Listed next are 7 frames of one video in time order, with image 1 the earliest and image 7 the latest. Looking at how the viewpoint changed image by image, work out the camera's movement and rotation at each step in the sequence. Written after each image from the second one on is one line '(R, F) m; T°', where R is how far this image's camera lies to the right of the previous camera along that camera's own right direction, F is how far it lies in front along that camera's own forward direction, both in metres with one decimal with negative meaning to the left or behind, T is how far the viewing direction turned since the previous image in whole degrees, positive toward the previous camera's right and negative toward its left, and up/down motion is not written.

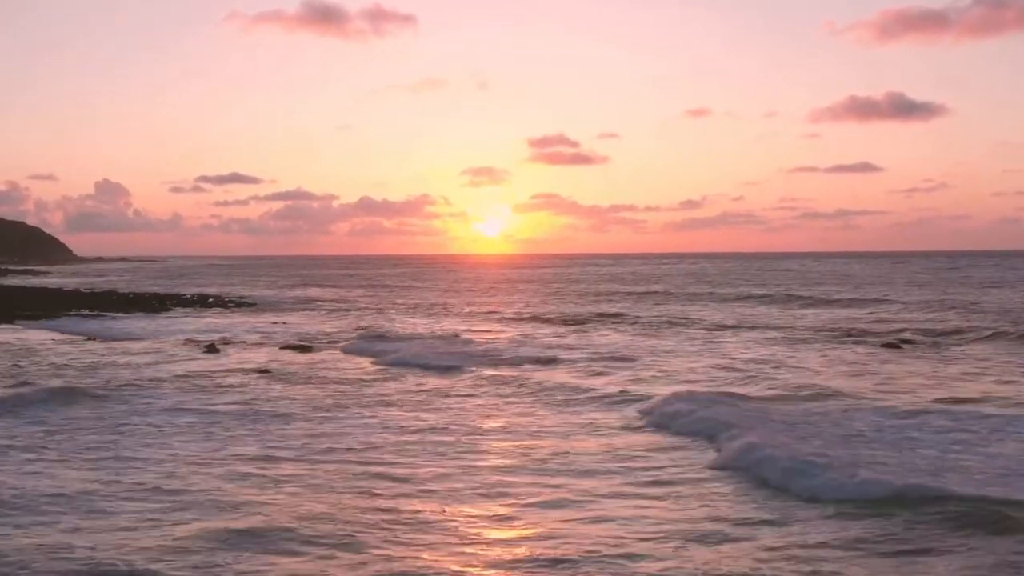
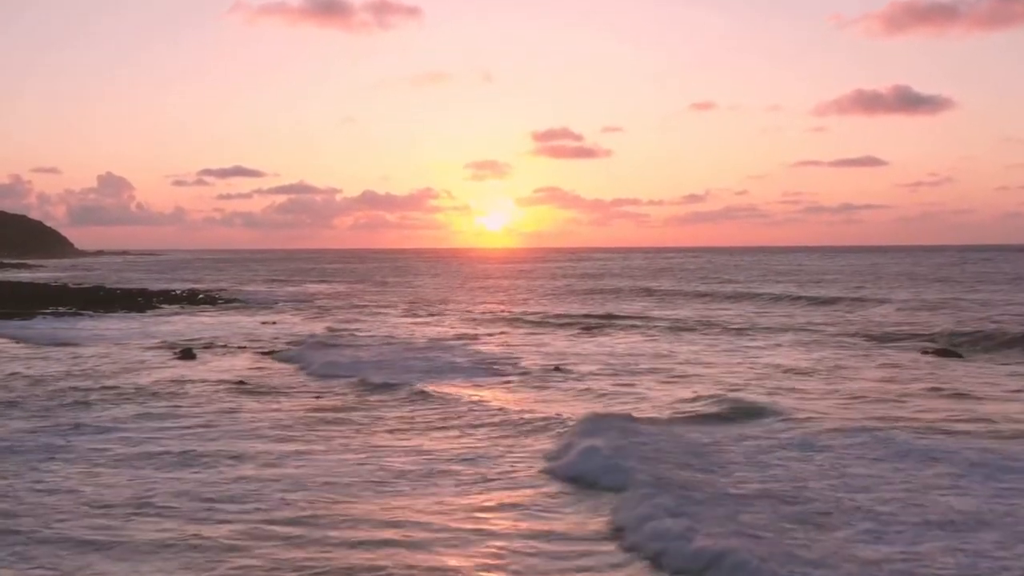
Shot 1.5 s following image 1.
(-0.1, +3.1) m; 0°
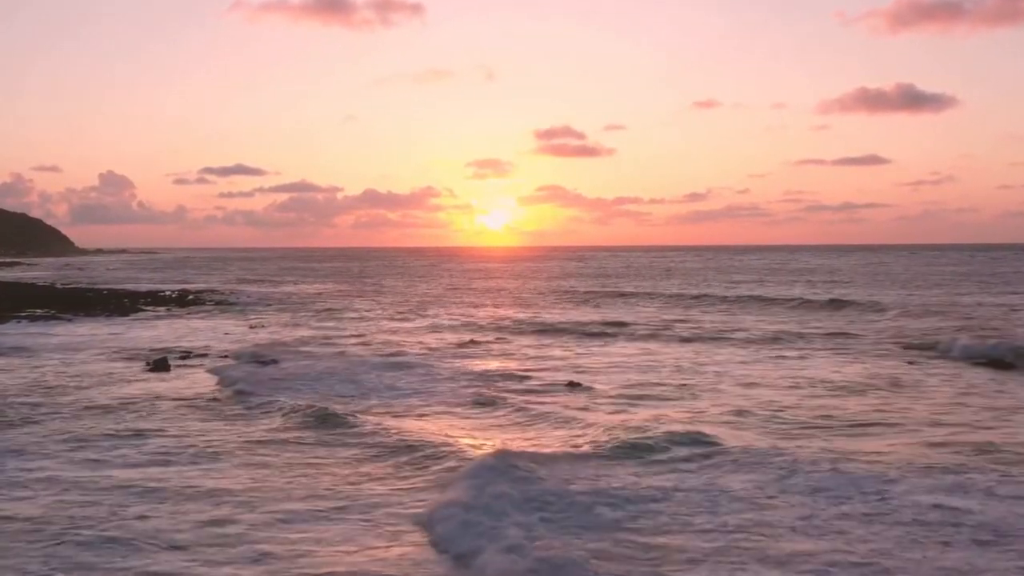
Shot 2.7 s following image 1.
(-0.2, +2.7) m; 0°
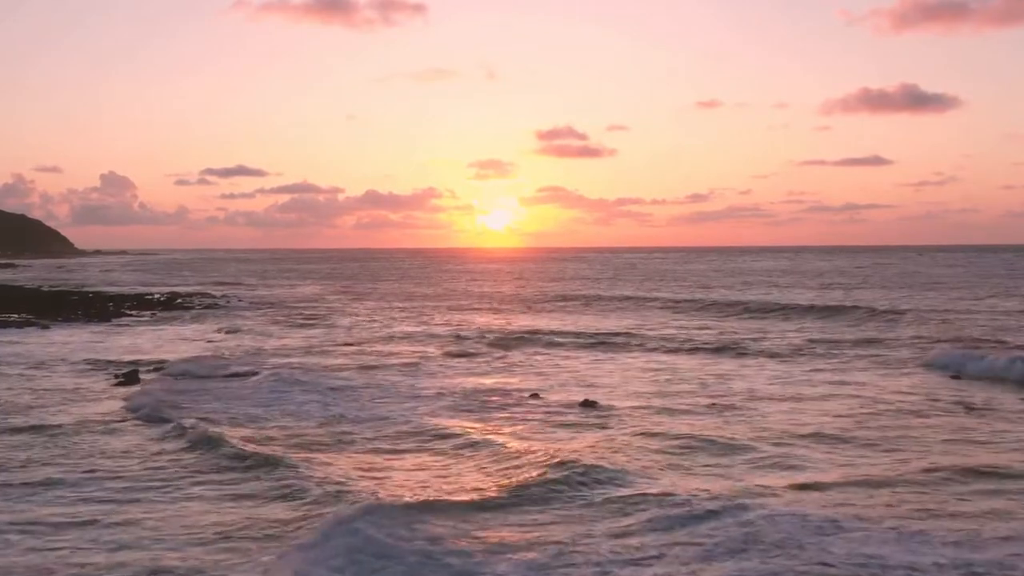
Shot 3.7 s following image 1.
(-0.1, +2.6) m; 0°
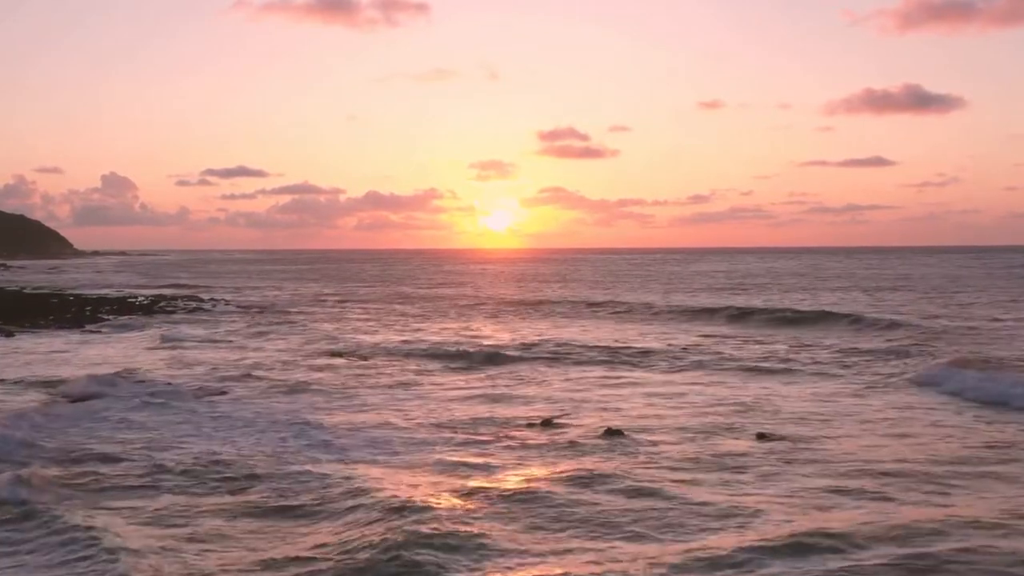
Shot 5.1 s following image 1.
(-0.2, +3.2) m; 0°
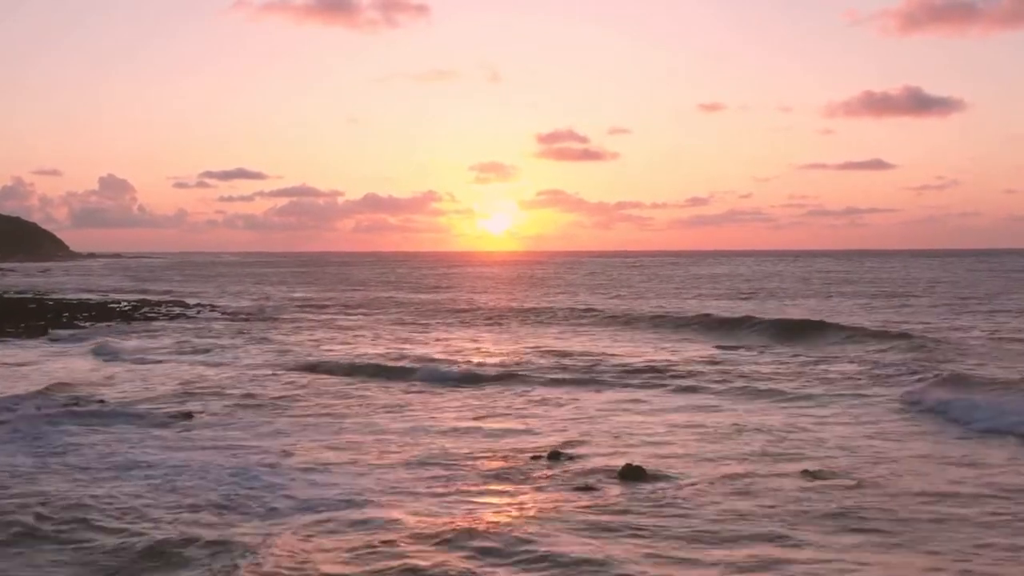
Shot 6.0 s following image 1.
(-0.1, +2.5) m; 0°
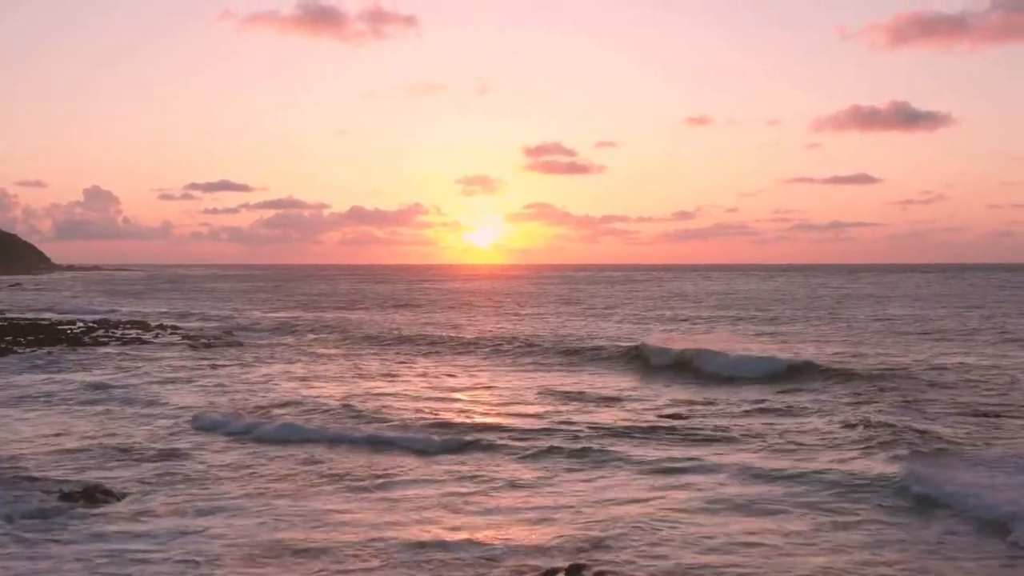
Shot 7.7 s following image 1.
(-0.3, +4.5) m; +1°
